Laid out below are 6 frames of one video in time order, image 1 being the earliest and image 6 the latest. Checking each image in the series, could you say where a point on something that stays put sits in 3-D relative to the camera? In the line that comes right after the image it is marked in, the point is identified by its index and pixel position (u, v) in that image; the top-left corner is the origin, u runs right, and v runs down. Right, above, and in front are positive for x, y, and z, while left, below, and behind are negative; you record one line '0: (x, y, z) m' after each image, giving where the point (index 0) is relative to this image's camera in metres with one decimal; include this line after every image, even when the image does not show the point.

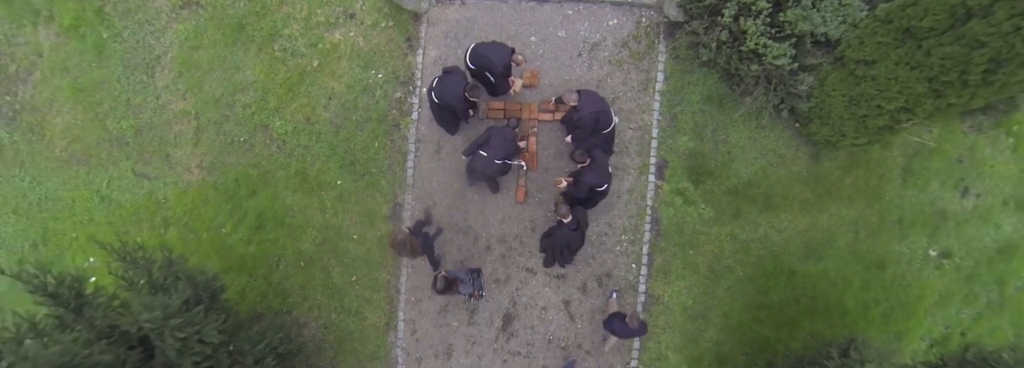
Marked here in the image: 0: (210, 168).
0: (-4.2, +0.2, +6.9) m
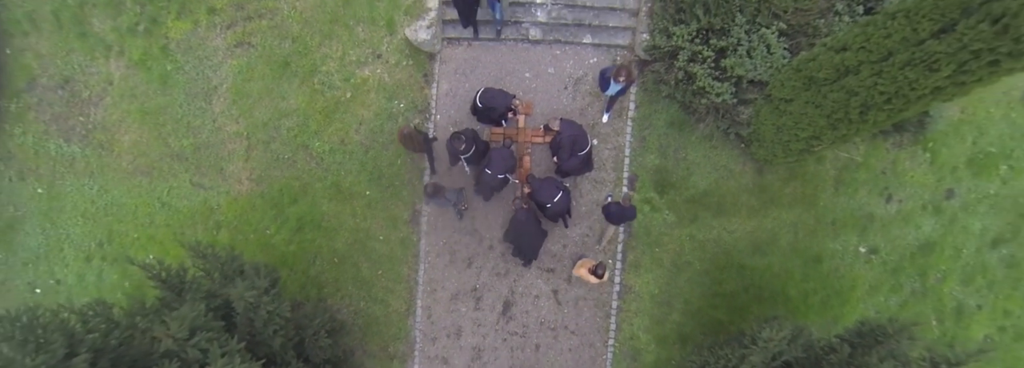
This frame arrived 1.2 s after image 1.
0: (-4.2, +0.1, +8.2) m
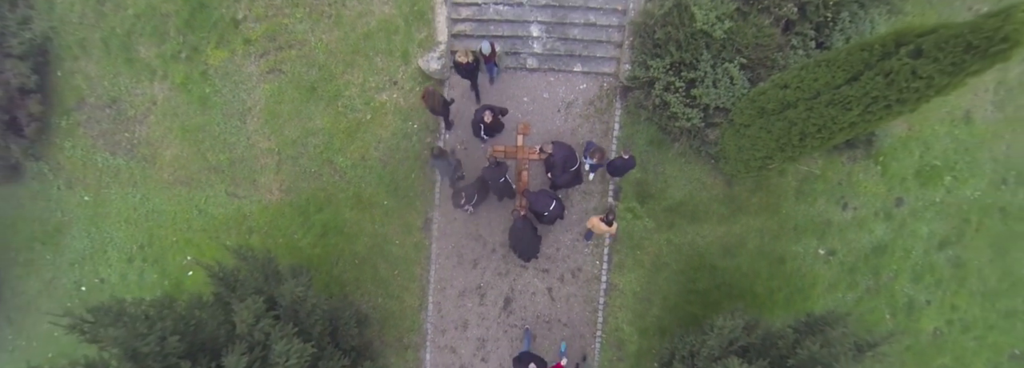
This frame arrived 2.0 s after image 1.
0: (-4.2, -0.1, +9.3) m
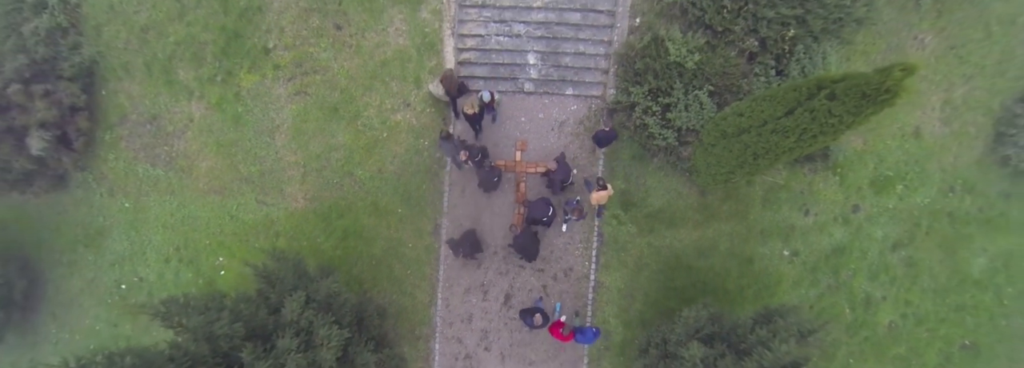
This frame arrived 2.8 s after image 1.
0: (-4.2, -0.3, +10.5) m
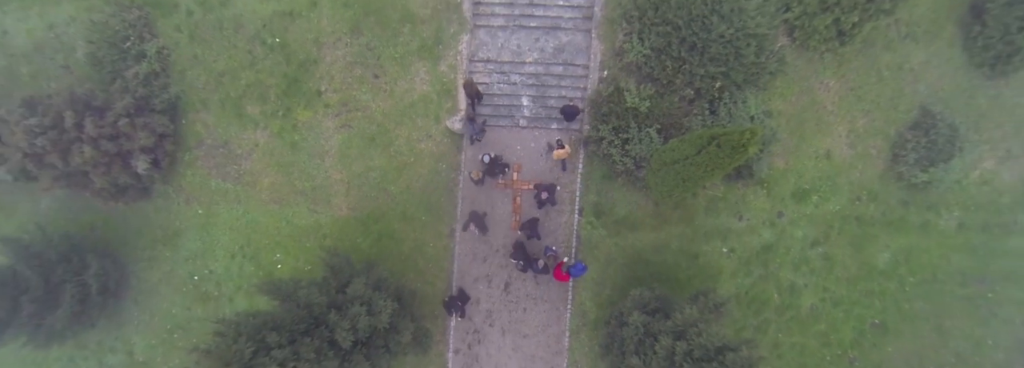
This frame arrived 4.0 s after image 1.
0: (-4.3, -0.7, +13.5) m
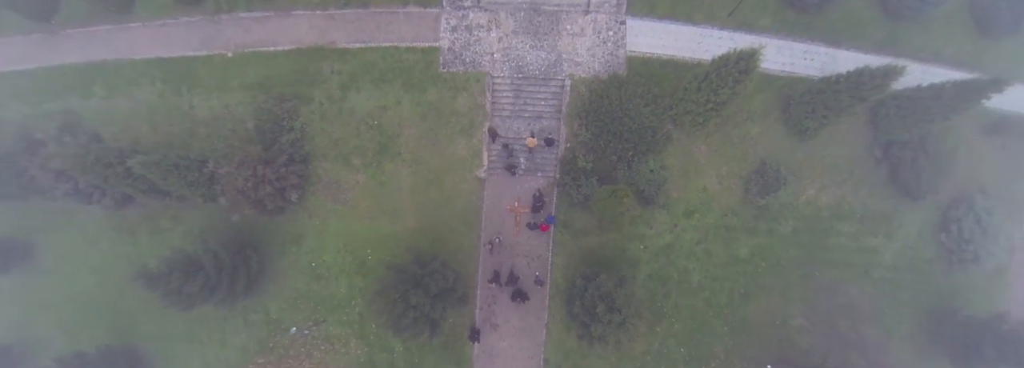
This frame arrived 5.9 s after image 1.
0: (-4.2, -1.7, +22.5) m
